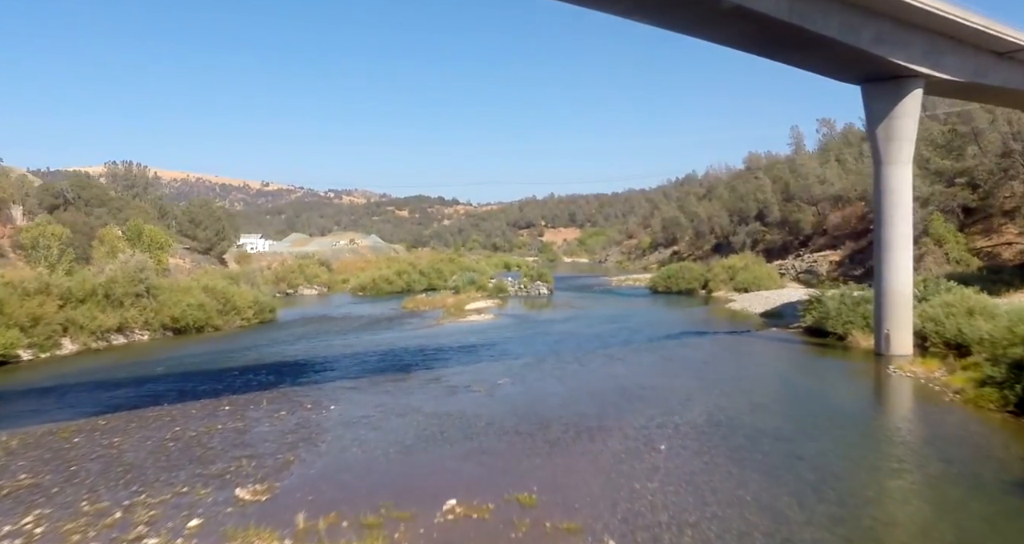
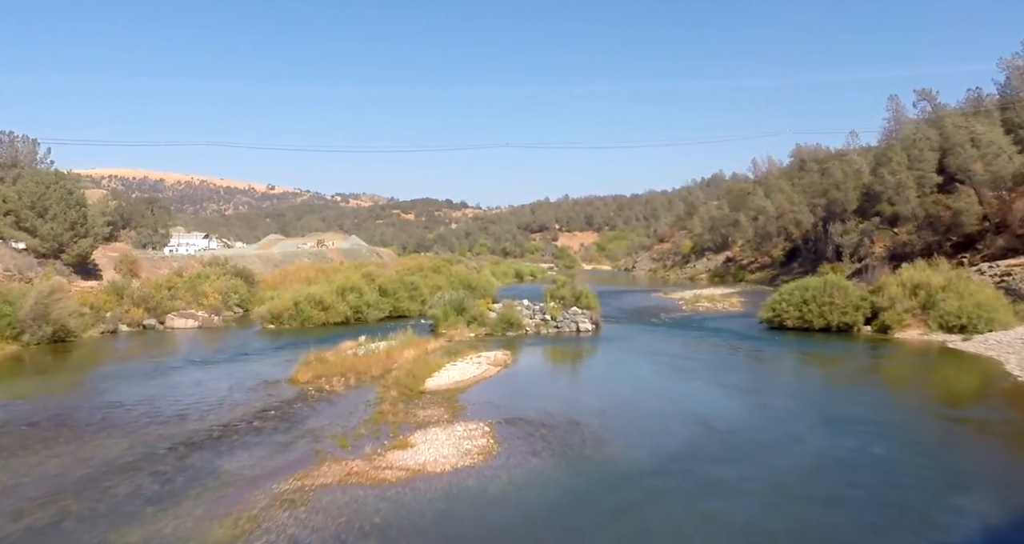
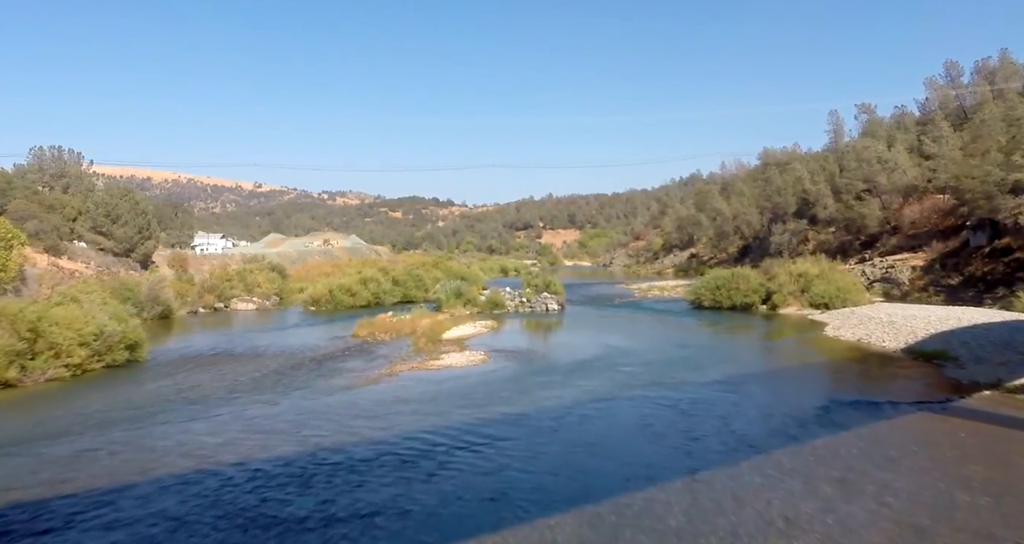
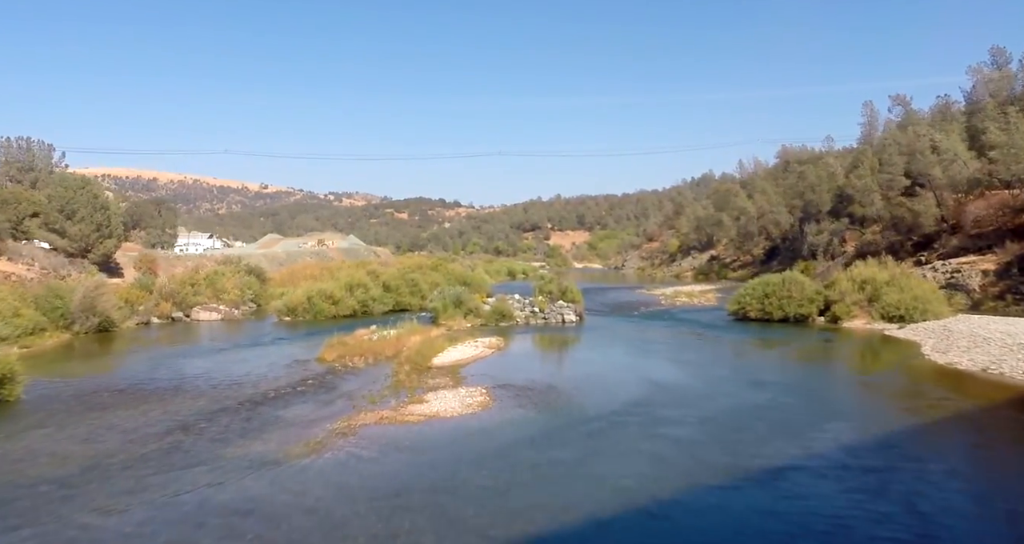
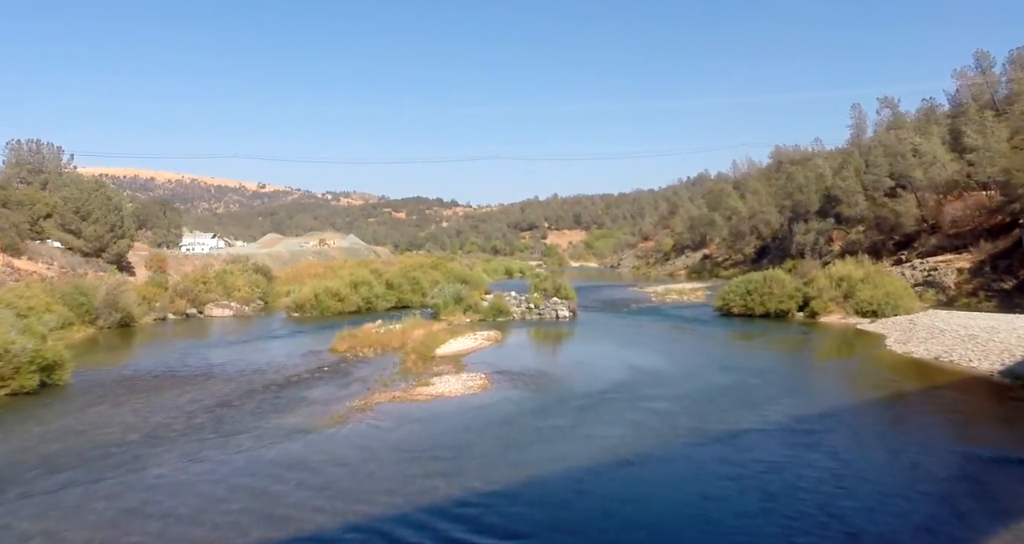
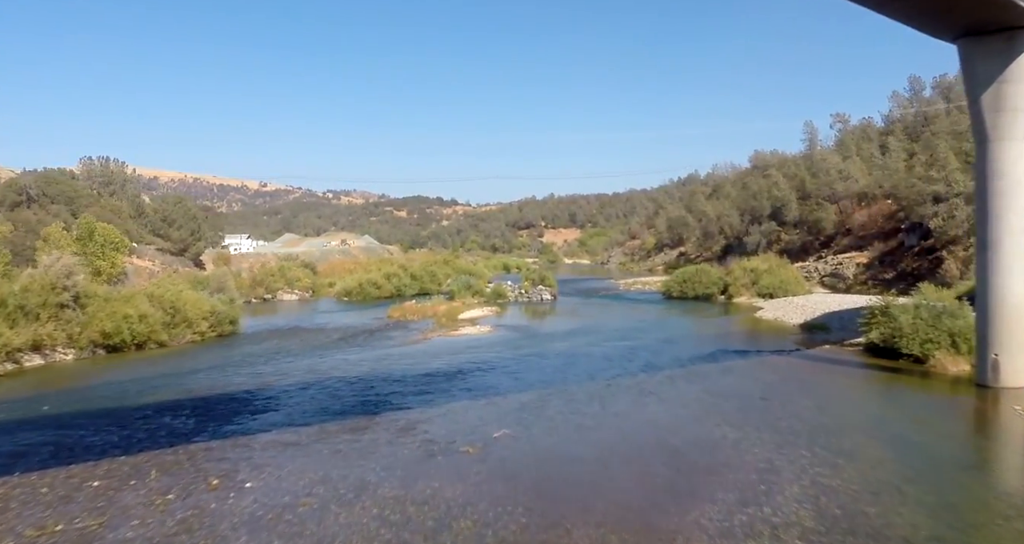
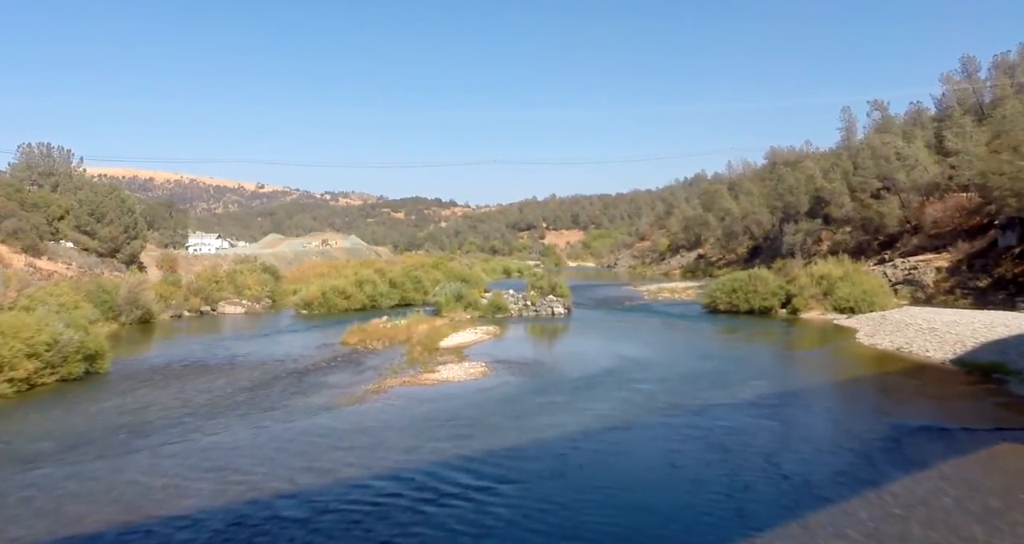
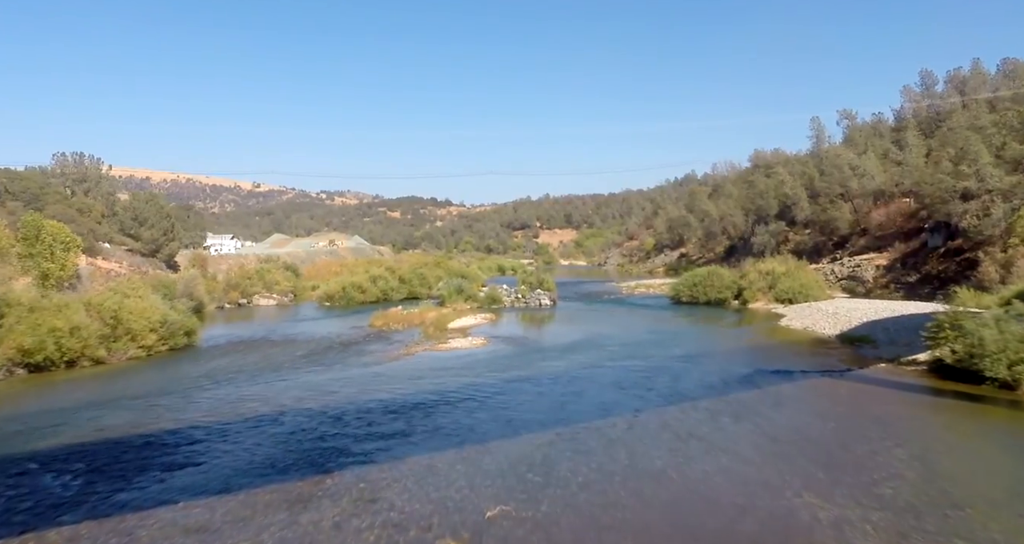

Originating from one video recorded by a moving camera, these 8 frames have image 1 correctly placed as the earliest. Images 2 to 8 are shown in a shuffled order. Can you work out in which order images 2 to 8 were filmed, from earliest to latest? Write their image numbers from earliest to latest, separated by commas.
6, 8, 3, 7, 5, 4, 2
